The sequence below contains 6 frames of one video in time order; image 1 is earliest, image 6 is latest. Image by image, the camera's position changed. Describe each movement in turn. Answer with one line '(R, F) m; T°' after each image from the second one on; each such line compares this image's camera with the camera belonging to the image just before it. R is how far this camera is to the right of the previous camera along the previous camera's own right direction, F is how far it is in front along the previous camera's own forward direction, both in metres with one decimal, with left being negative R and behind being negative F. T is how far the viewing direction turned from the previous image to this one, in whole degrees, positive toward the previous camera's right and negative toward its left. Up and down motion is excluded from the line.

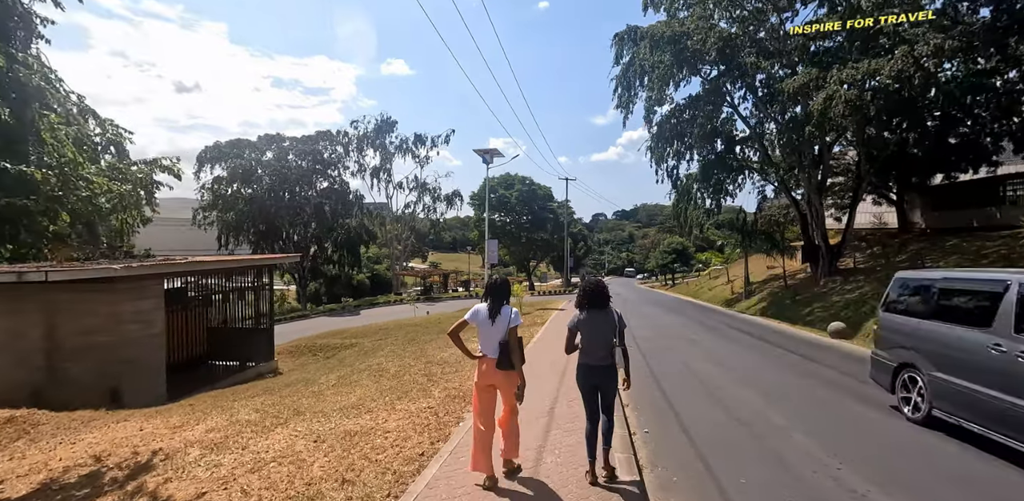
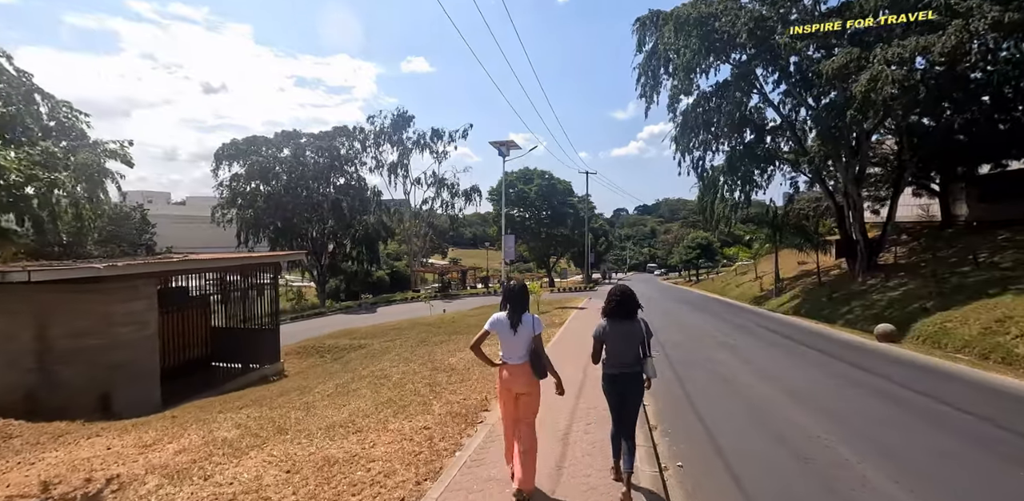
(+0.1, +0.8) m; -2°
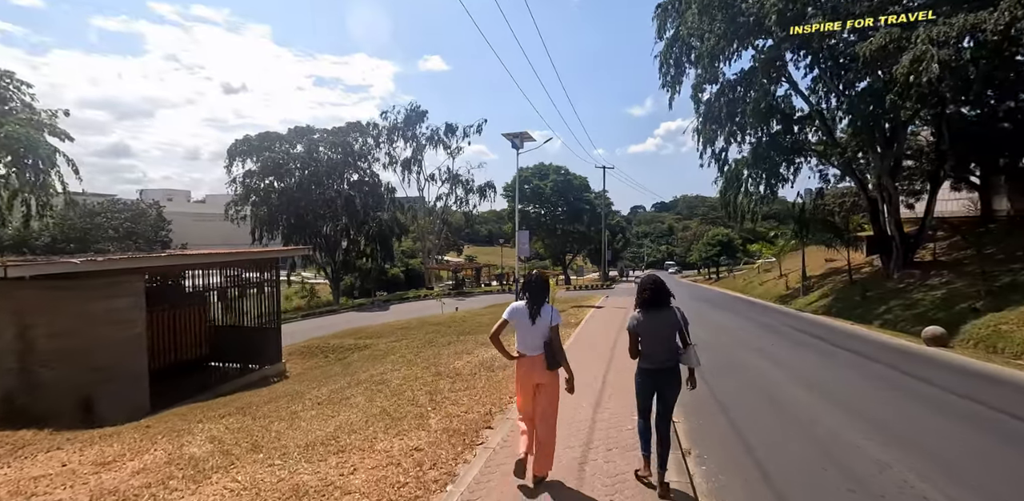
(+0.1, +0.8) m; -2°
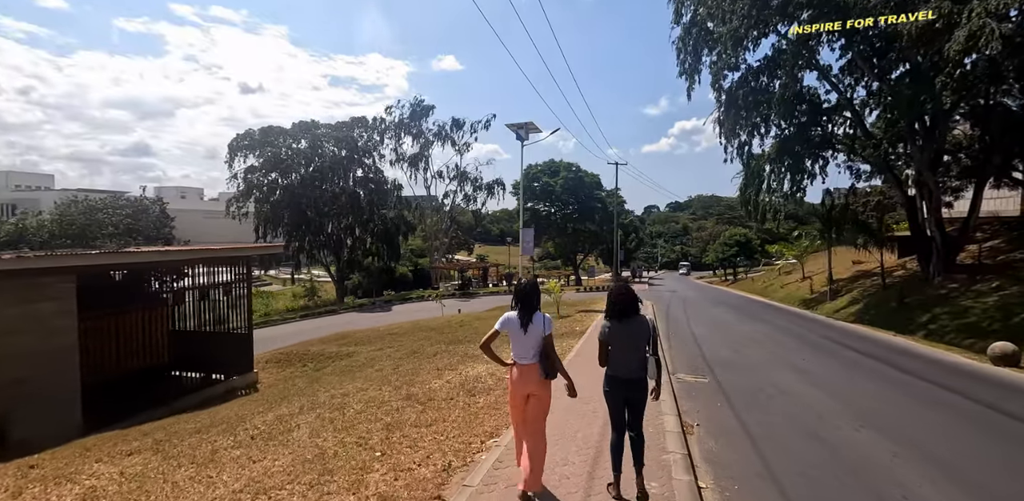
(+0.3, +1.3) m; -1°
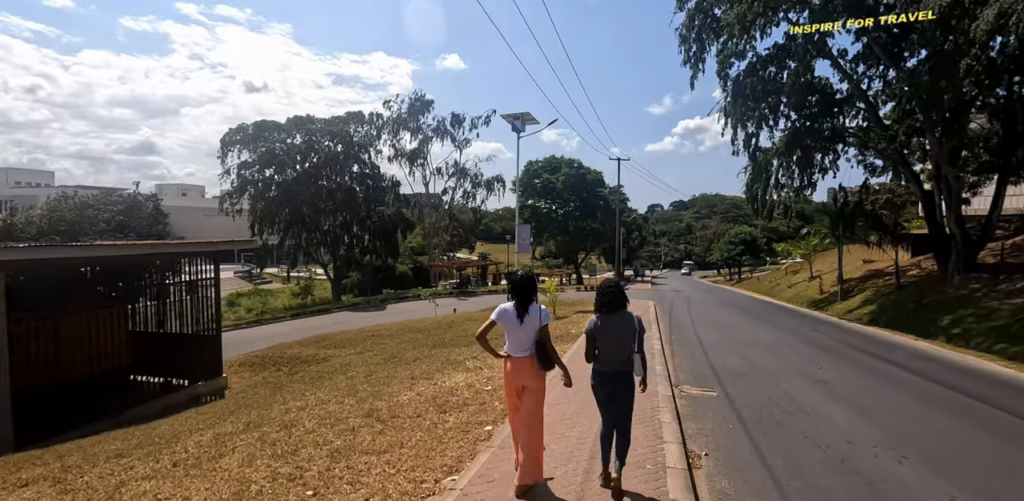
(+0.3, +0.9) m; 0°
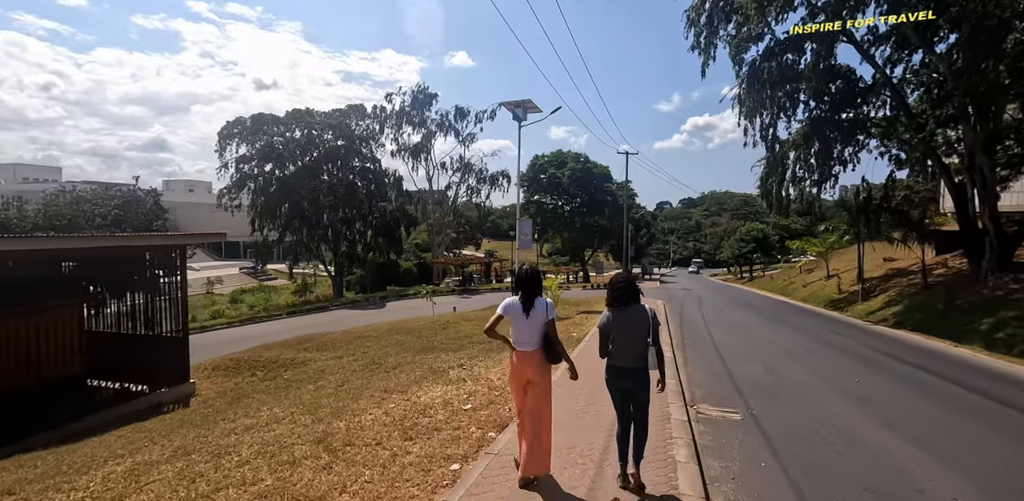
(+0.2, +1.0) m; -1°
